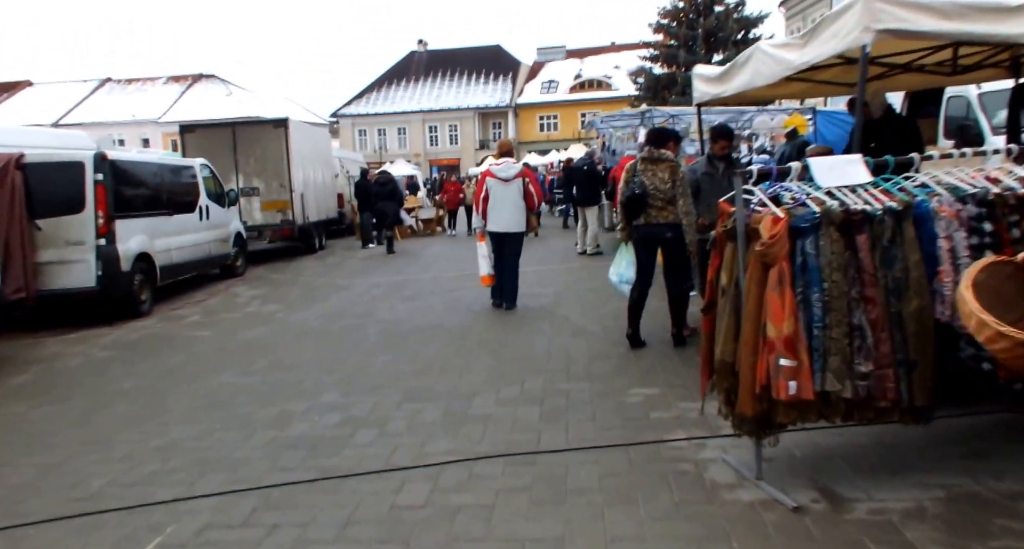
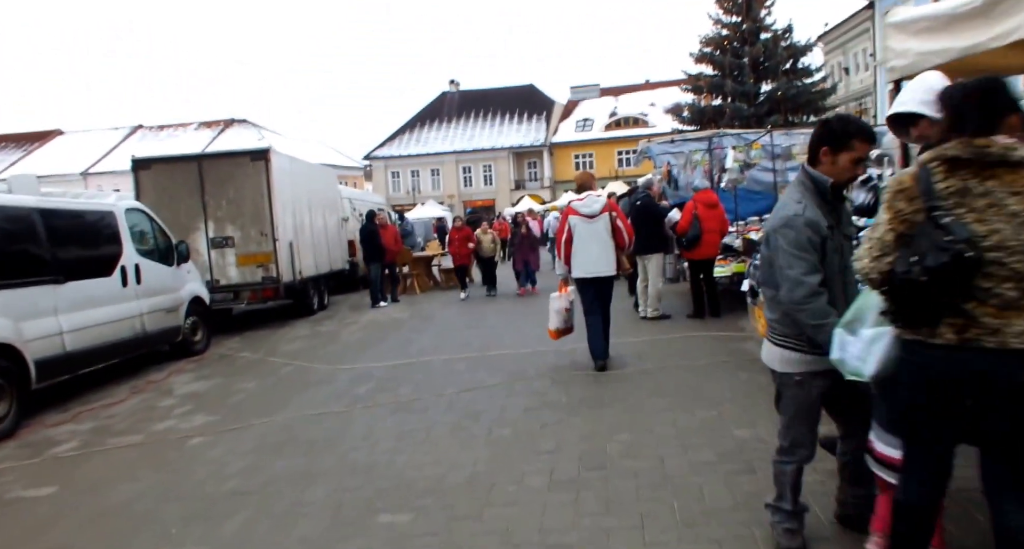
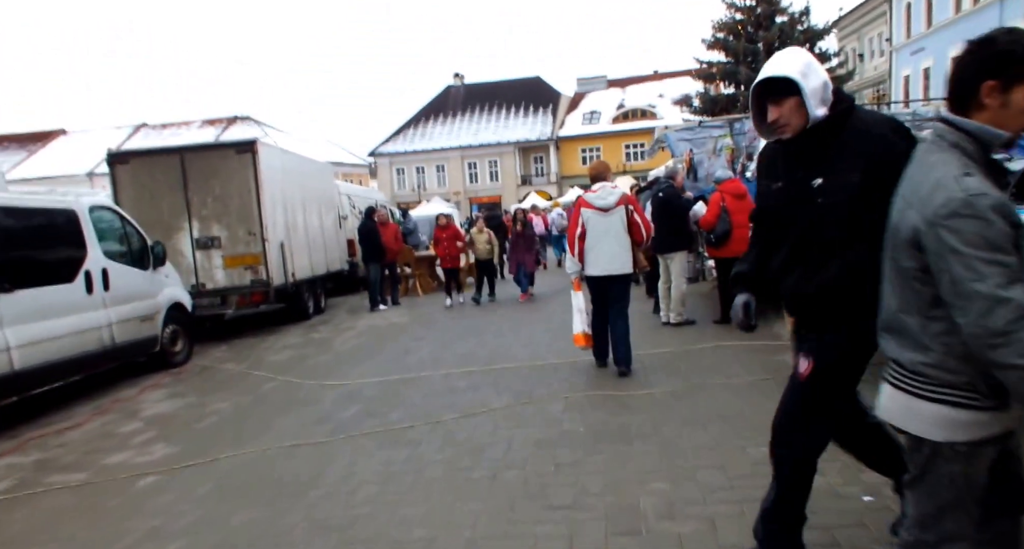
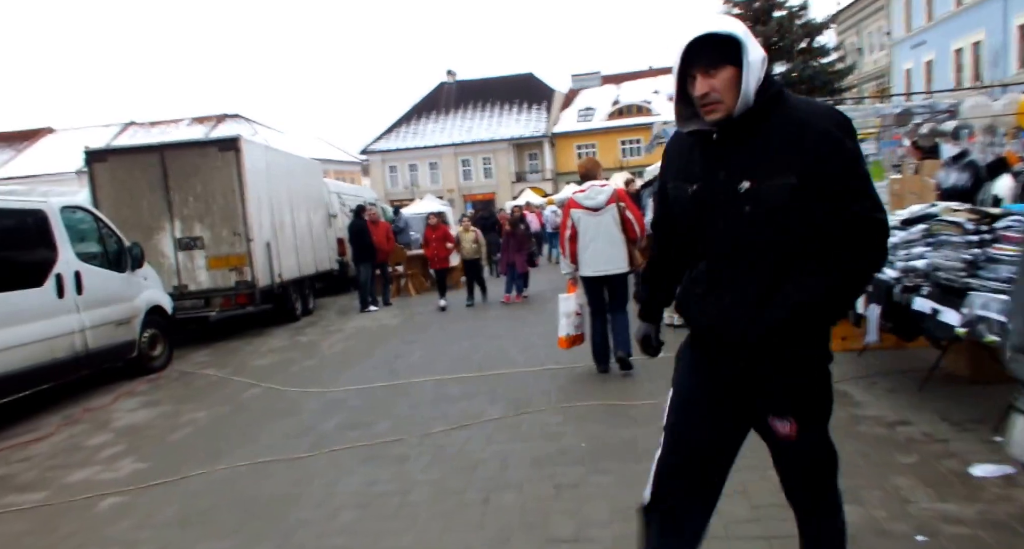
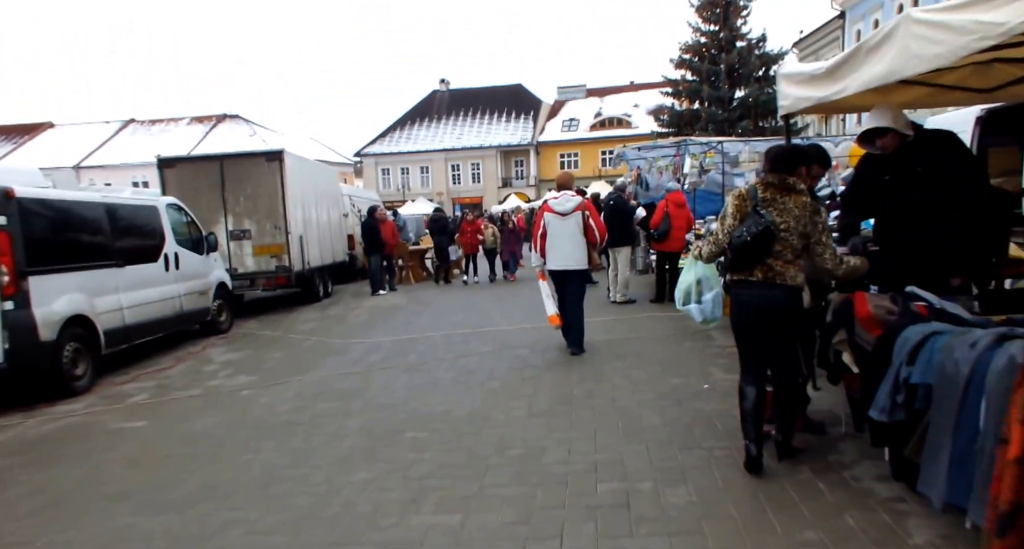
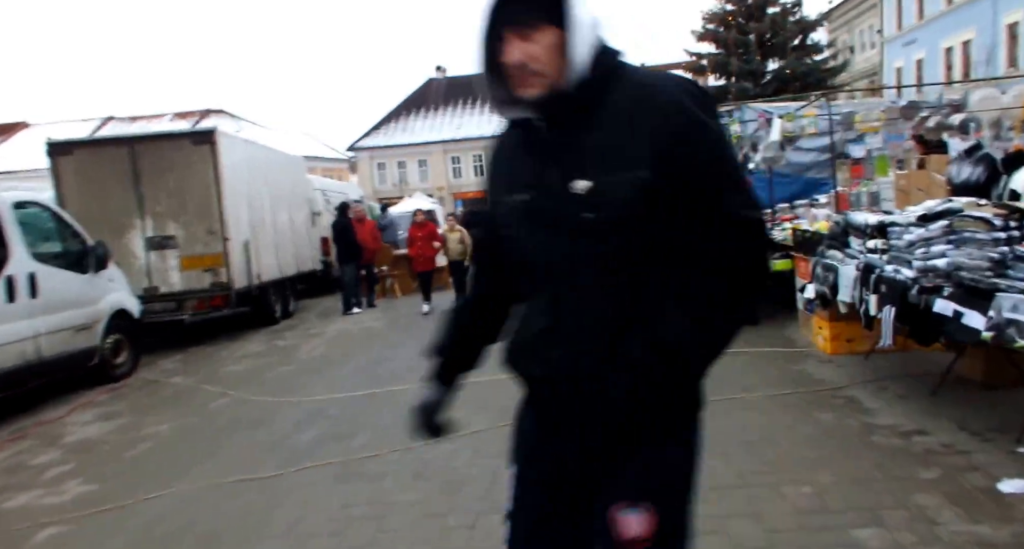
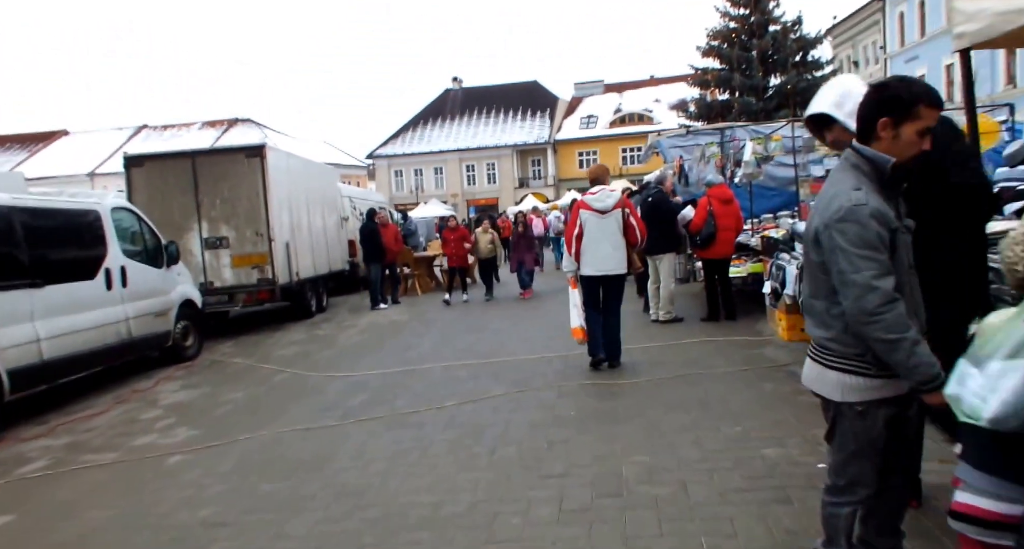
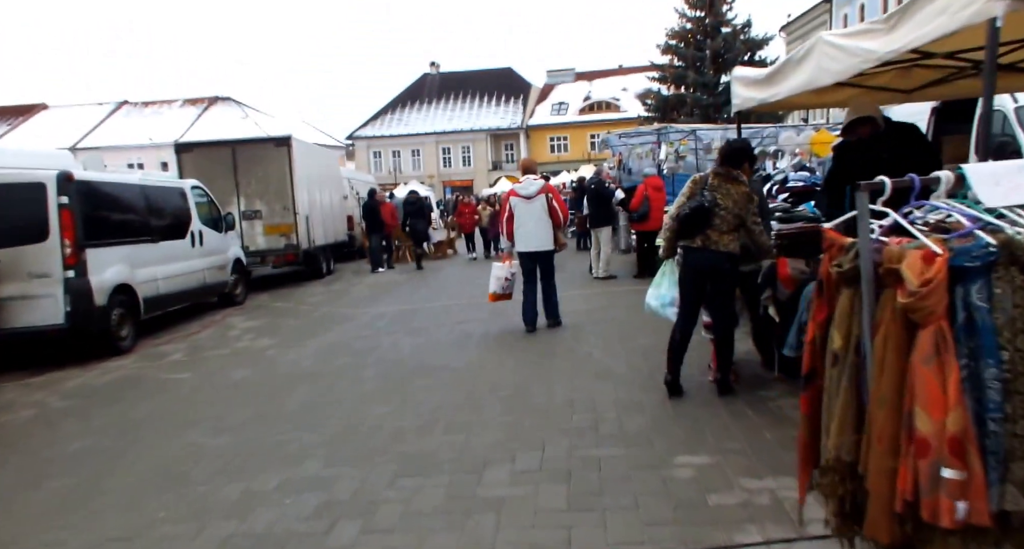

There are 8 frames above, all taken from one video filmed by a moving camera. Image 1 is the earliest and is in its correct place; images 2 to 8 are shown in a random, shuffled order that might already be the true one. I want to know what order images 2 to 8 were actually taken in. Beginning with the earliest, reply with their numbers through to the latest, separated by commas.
8, 5, 2, 7, 3, 4, 6
